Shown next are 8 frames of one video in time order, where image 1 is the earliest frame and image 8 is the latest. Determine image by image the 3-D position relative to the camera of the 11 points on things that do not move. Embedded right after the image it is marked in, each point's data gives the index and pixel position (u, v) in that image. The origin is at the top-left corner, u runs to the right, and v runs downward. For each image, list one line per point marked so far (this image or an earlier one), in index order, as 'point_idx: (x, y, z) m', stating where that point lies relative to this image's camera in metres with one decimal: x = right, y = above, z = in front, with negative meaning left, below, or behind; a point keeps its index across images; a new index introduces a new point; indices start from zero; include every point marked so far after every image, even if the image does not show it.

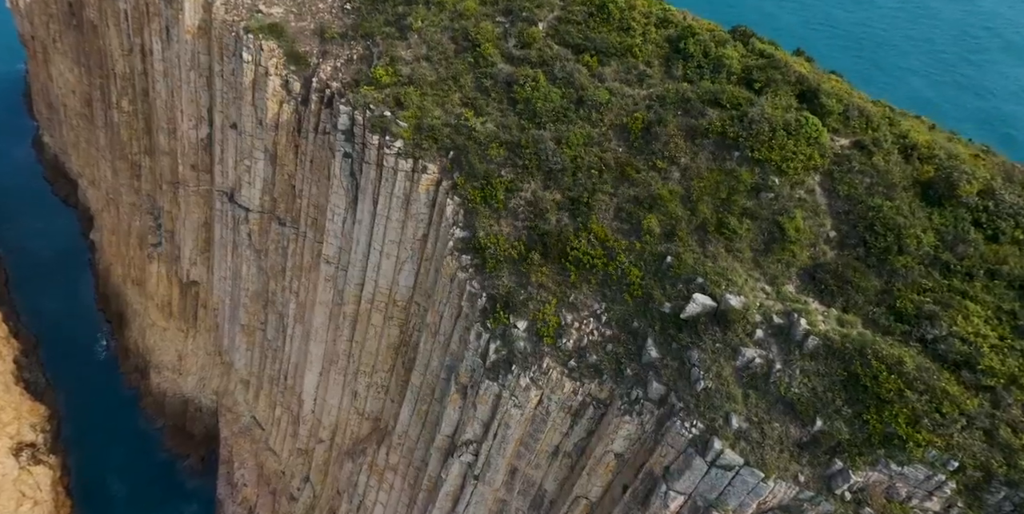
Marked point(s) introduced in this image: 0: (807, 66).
0: (+7.9, +5.0, +17.2) m
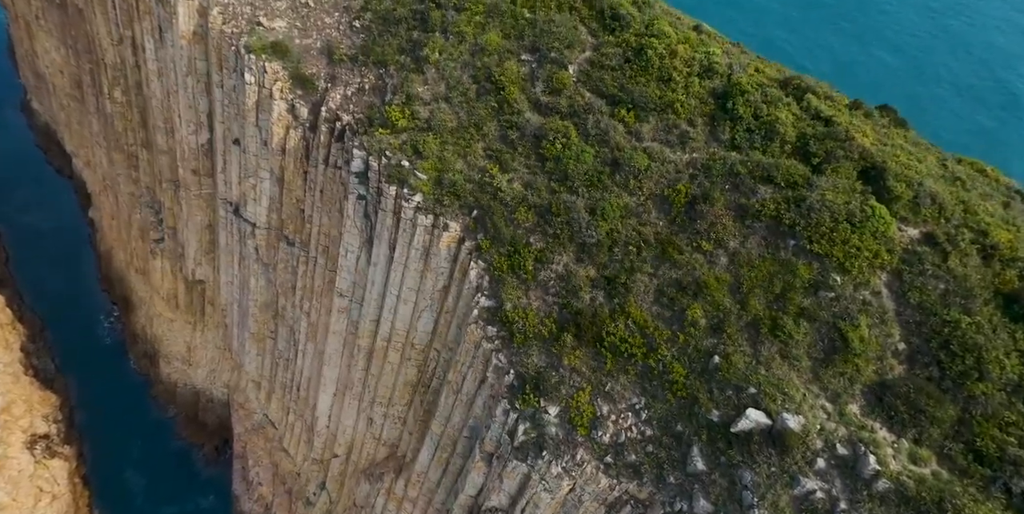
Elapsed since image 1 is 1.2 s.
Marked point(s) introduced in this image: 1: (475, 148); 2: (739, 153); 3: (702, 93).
0: (+8.7, +2.9, +15.6) m
1: (-1.1, +3.2, +19.0) m
2: (+5.6, +2.6, +16.0) m
3: (+5.1, +4.3, +17.2) m
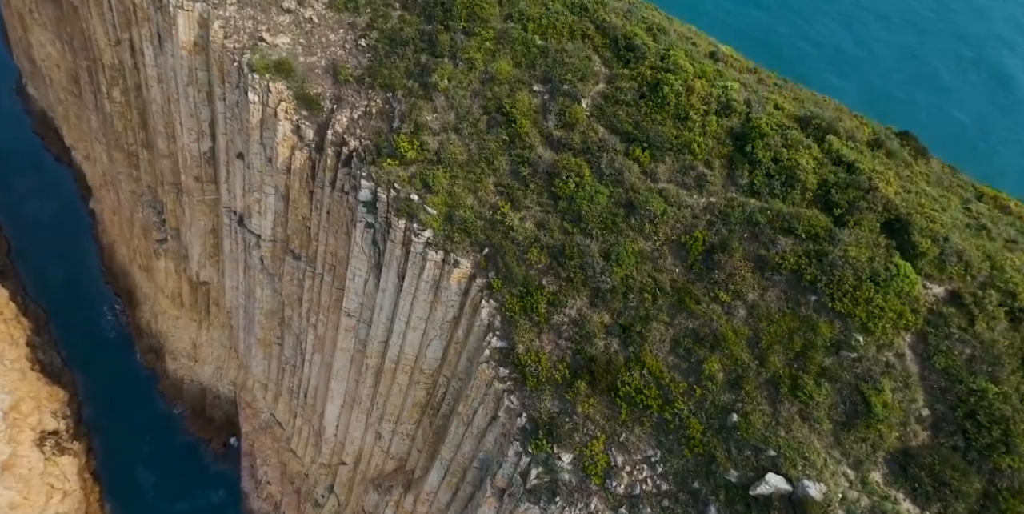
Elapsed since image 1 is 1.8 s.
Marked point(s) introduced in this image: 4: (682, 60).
0: (+9.0, +1.7, +15.2) m
1: (-0.8, +2.1, +18.6) m
2: (+6.0, +1.4, +15.6) m
3: (+5.4, +3.2, +16.8) m
4: (+4.8, +5.5, +18.2) m
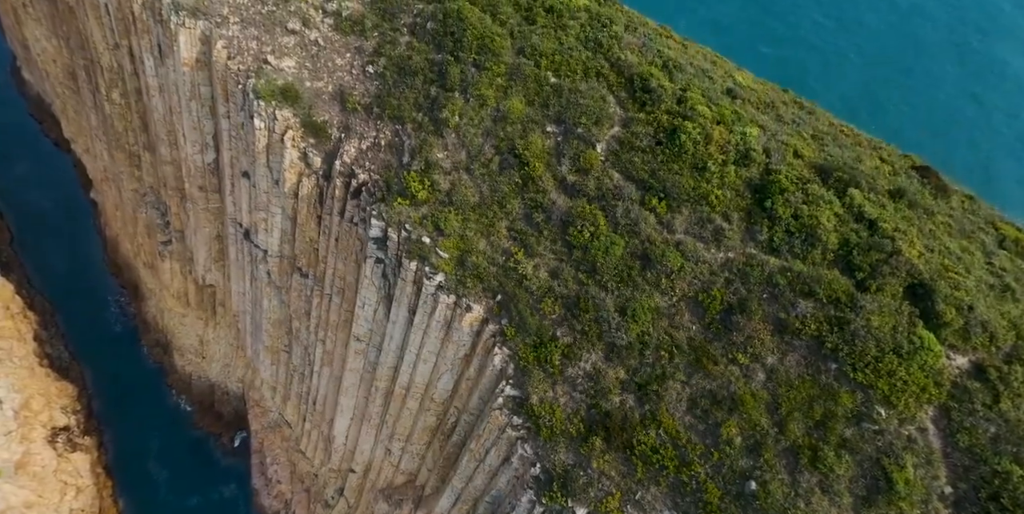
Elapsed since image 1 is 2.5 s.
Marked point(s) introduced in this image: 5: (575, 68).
0: (+9.4, +0.3, +14.9) m
1: (-0.4, +0.8, +18.3) m
2: (+6.3, 0.0, +15.3) m
3: (+5.7, +1.8, +16.4) m
4: (+5.2, +4.2, +17.8) m
5: (+1.9, +5.6, +19.0) m
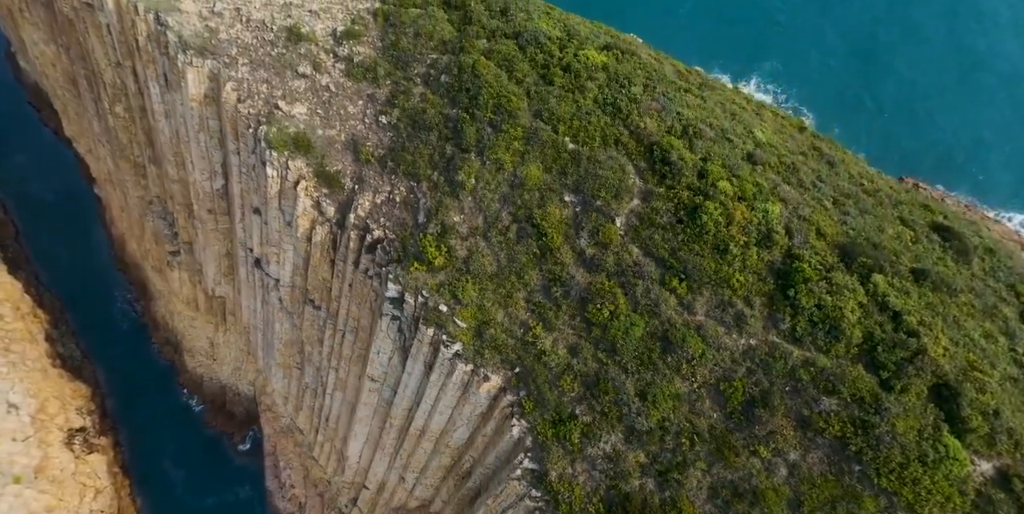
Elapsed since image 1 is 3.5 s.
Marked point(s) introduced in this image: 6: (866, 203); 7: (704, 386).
0: (+9.9, -1.9, +14.8) m
1: (+0.1, -1.2, +18.2) m
2: (+6.8, -2.1, +15.2) m
3: (+6.2, -0.3, +16.2) m
4: (+5.7, +2.2, +17.5) m
5: (+2.4, +3.6, +18.7) m
6: (+10.9, +1.7, +19.8) m
7: (+4.7, -3.2, +15.8) m
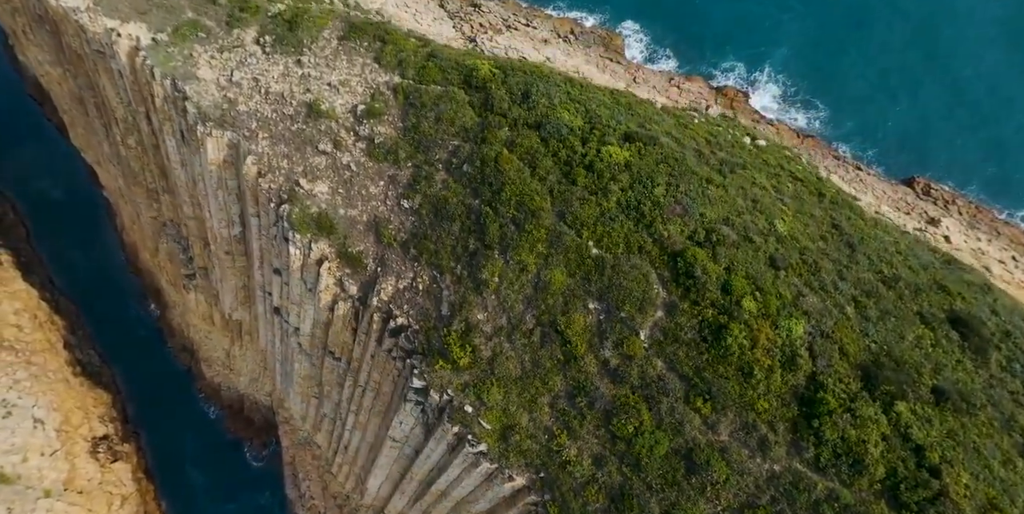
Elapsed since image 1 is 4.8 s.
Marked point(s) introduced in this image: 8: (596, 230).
0: (+10.6, -5.1, +15.1) m
1: (+0.8, -4.3, +18.6) m
2: (+7.5, -5.3, +15.6) m
3: (+6.9, -3.4, +16.5) m
4: (+6.4, -0.9, +17.7) m
5: (+3.1, +0.5, +18.8) m
6: (+11.6, -1.3, +19.9) m
7: (+5.4, -6.3, +16.2) m
8: (+2.5, +0.8, +19.1) m
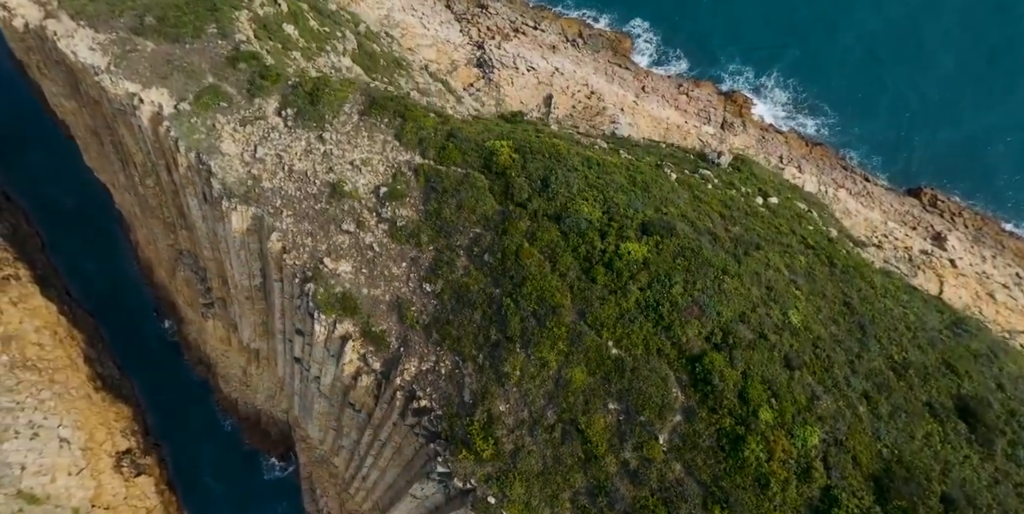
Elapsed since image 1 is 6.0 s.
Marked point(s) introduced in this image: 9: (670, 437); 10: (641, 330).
0: (+11.2, -8.2, +15.8) m
1: (+1.5, -7.3, +19.3) m
2: (+8.2, -8.4, +16.3) m
3: (+7.6, -6.5, +17.2) m
4: (+7.0, -4.0, +18.3) m
5: (+3.7, -2.5, +19.4) m
6: (+12.3, -4.3, +20.5) m
7: (+6.1, -9.4, +17.0) m
8: (+3.1, -2.2, +19.6) m
9: (+4.5, -5.1, +18.6) m
10: (+3.9, -2.2, +19.5) m
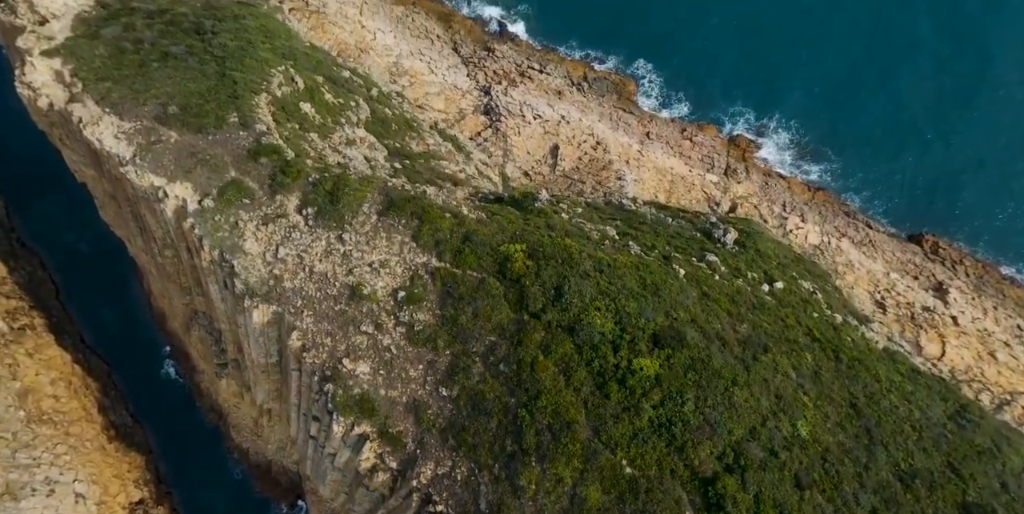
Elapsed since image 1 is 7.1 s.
0: (+11.7, -11.8, +16.0) m
1: (+2.0, -11.1, +19.7) m
2: (+8.7, -12.1, +16.6) m
3: (+8.1, -10.1, +17.5) m
4: (+7.5, -7.7, +18.7) m
5: (+4.3, -6.2, +20.0) m
6: (+12.9, -8.0, +20.8) m
7: (+6.6, -13.1, +17.3) m
8: (+3.6, -6.0, +20.2) m
9: (+5.1, -8.8, +19.0) m
10: (+4.4, -5.9, +20.0) m
